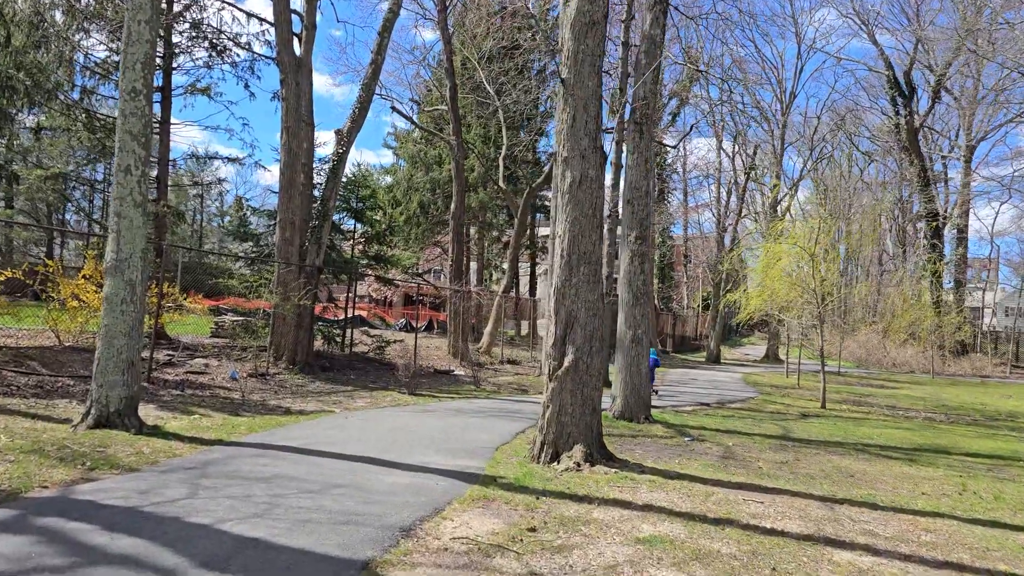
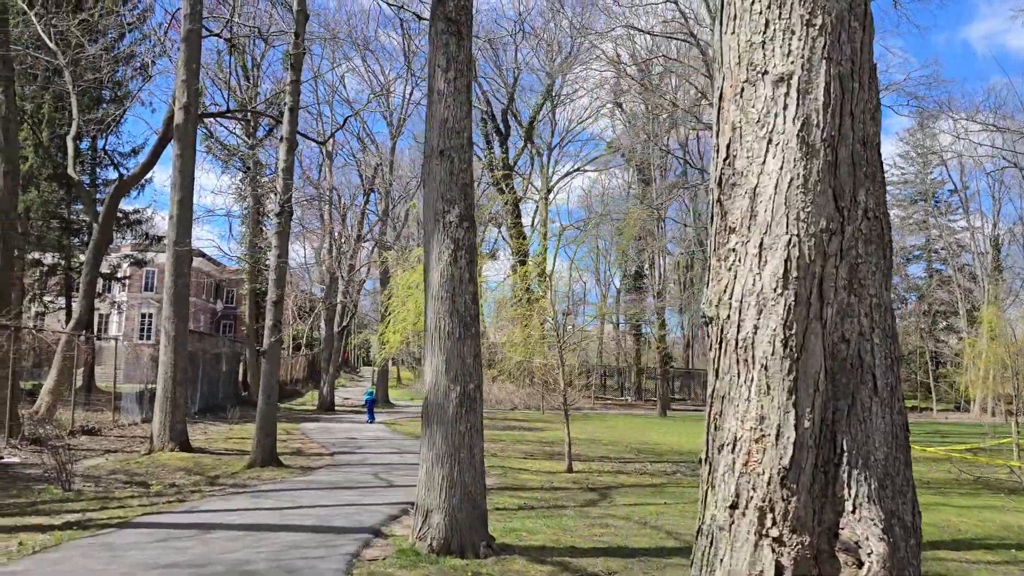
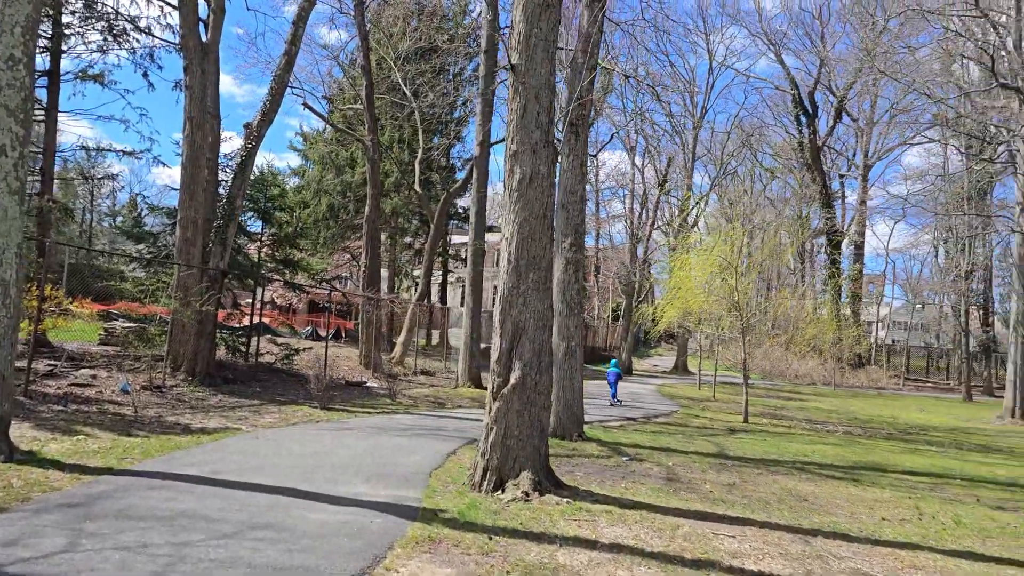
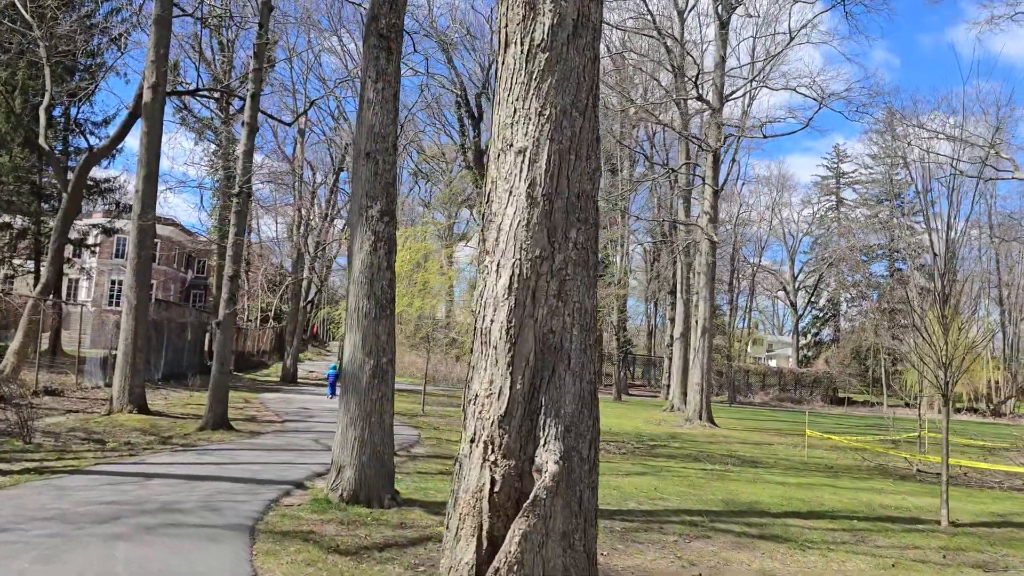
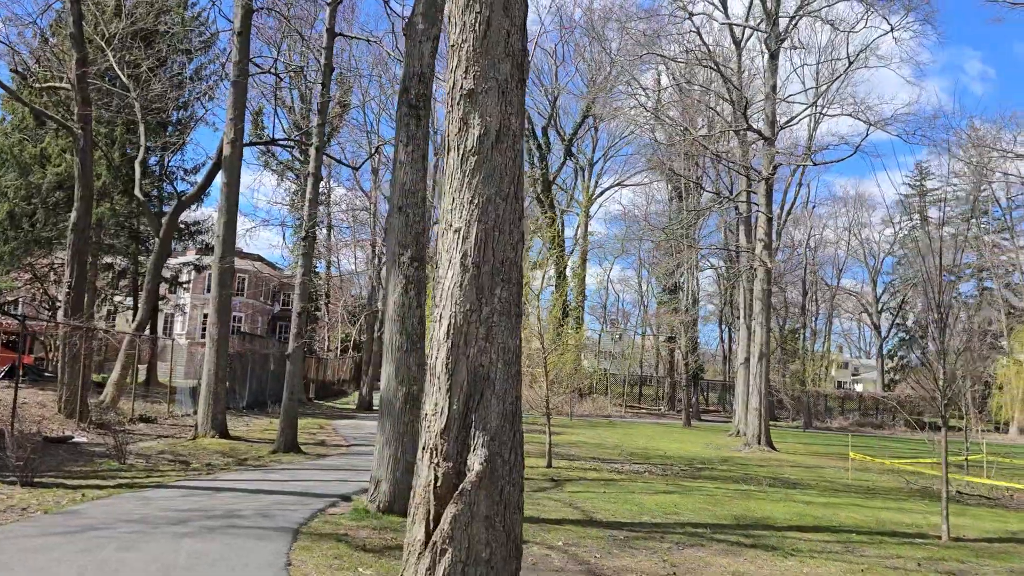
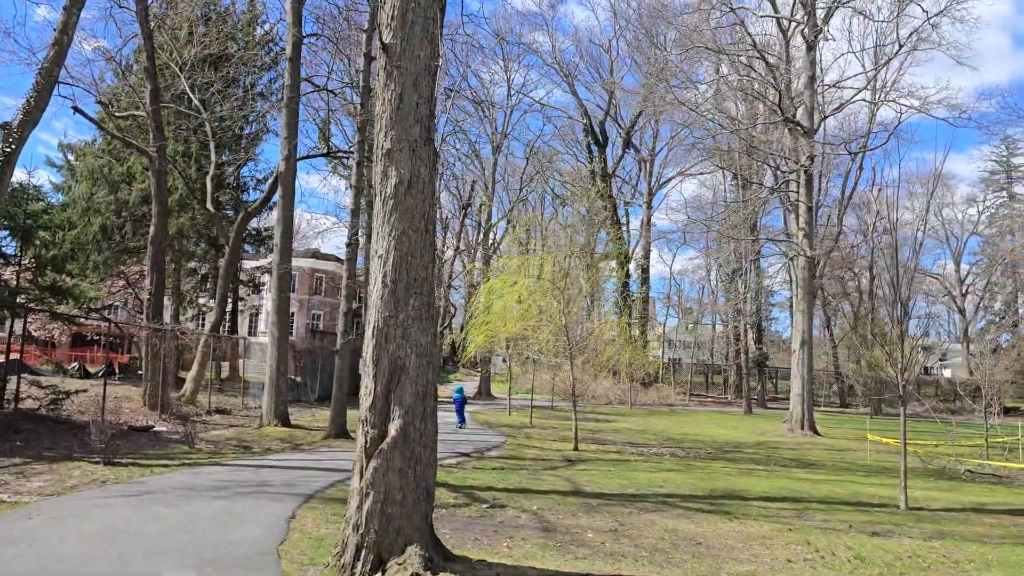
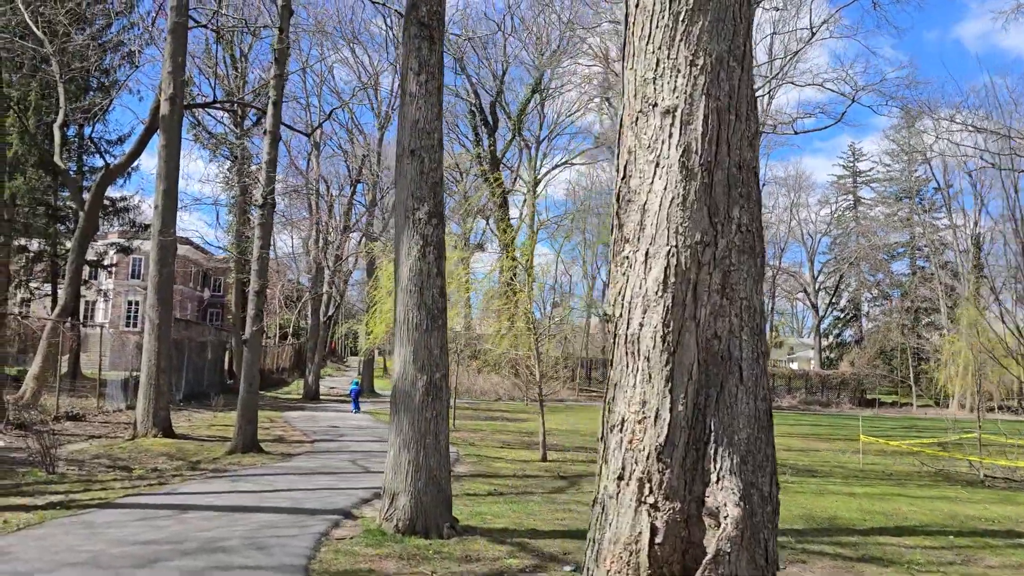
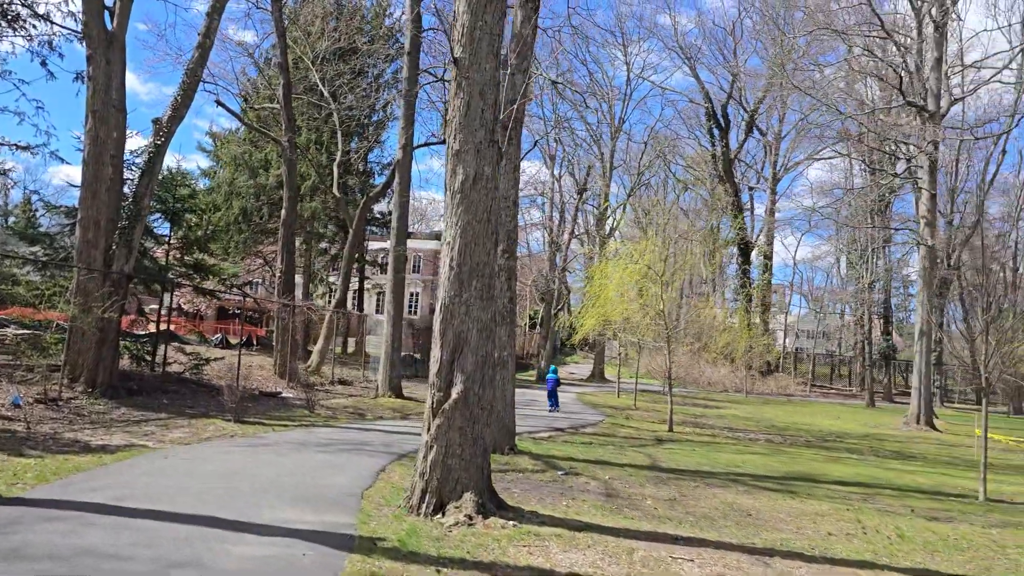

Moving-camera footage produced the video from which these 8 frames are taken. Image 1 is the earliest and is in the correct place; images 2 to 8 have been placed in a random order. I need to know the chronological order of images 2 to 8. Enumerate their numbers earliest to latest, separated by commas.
3, 8, 6, 5, 4, 7, 2
